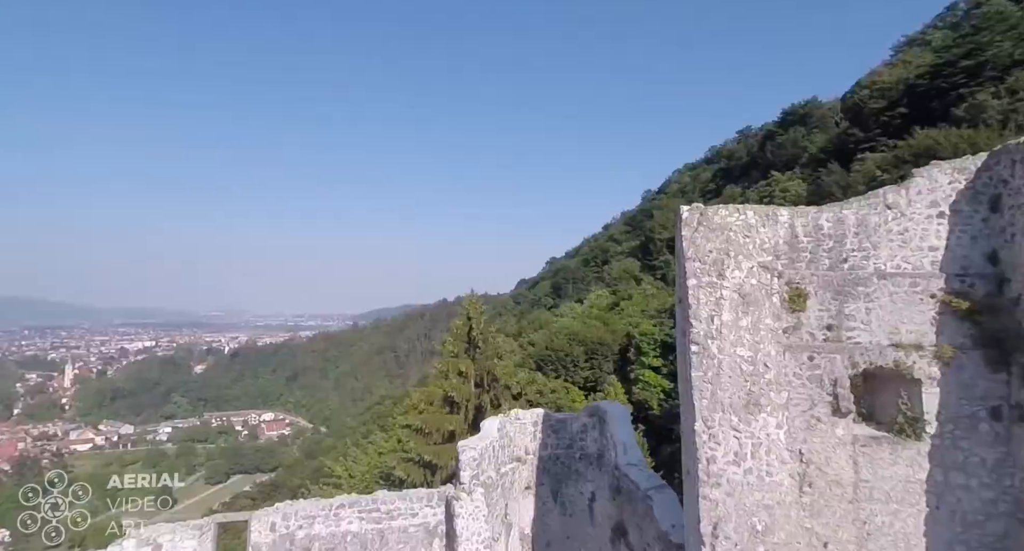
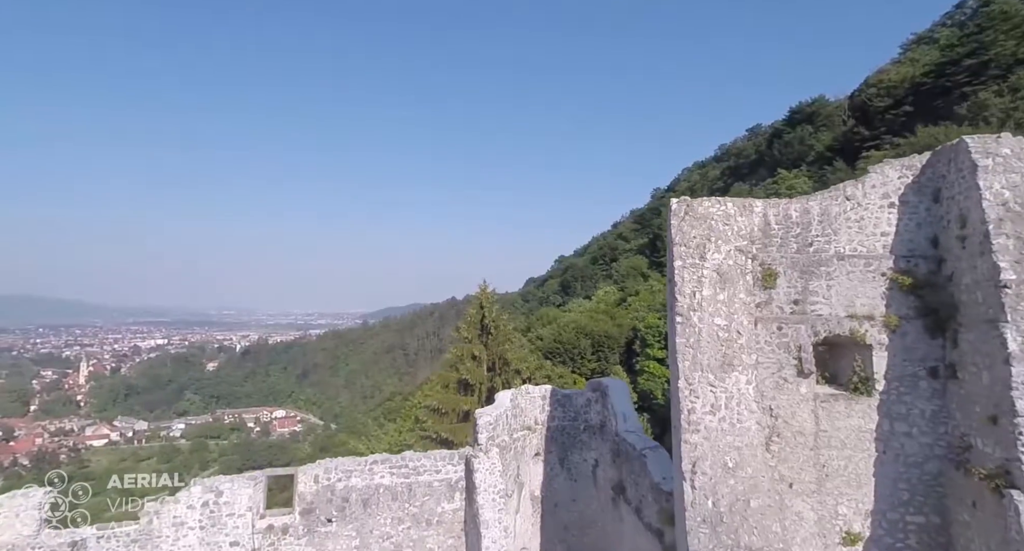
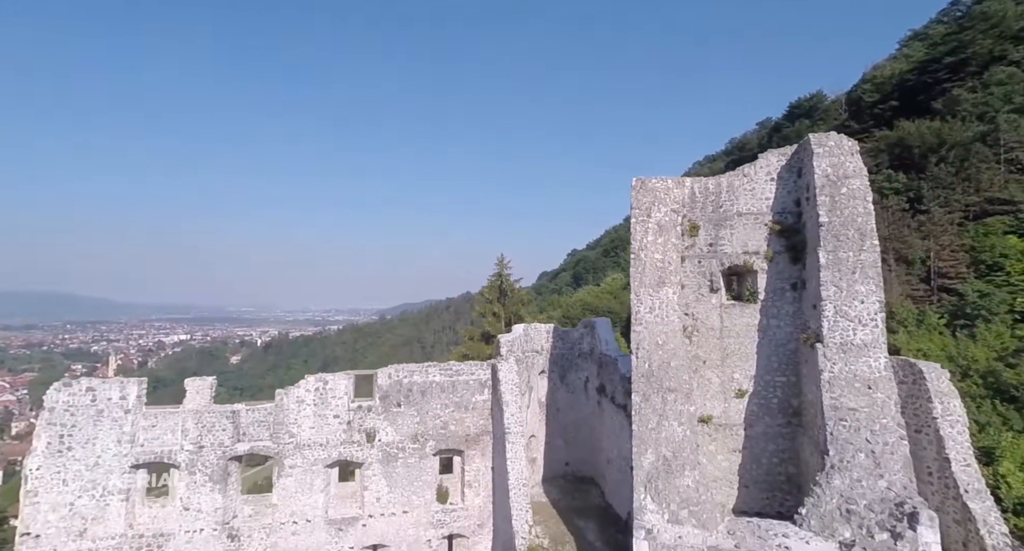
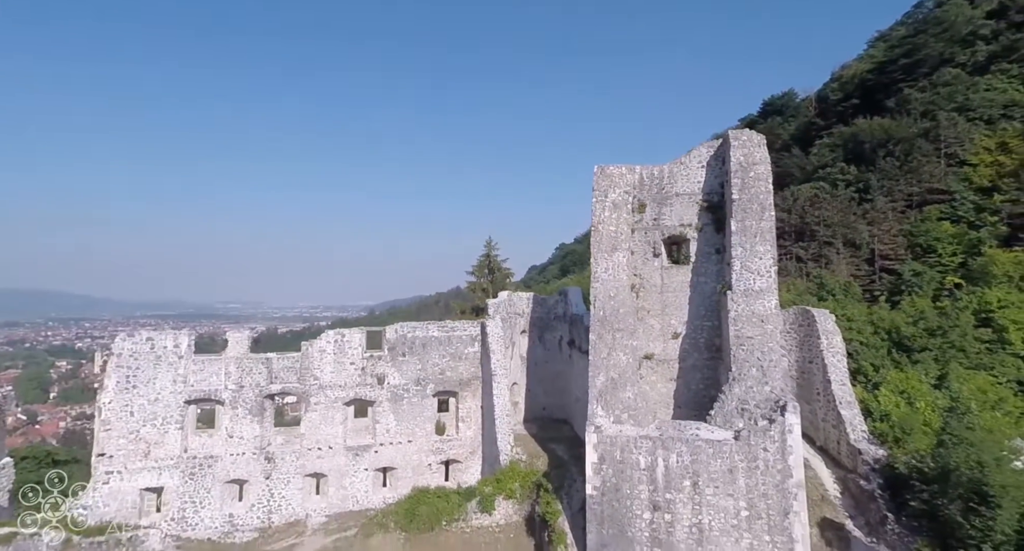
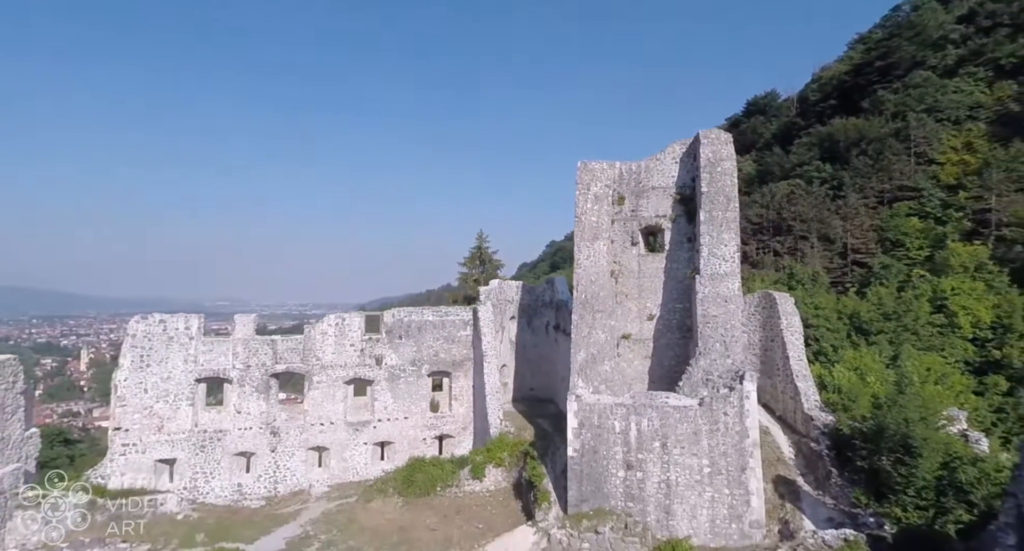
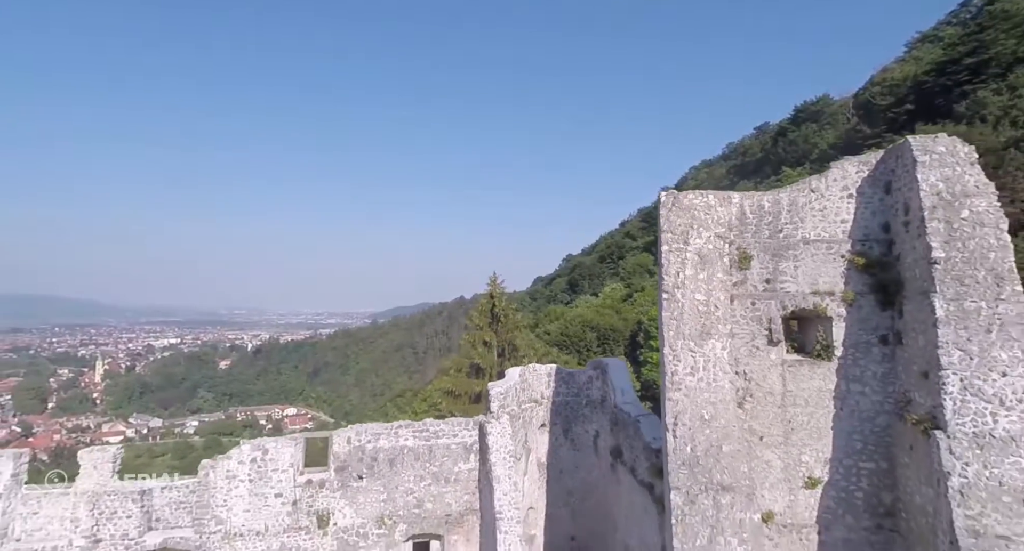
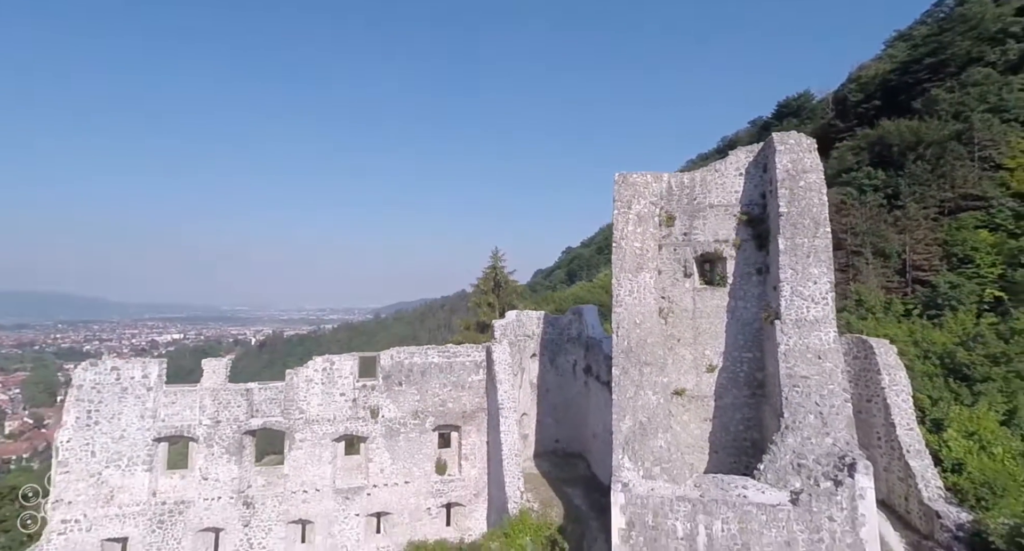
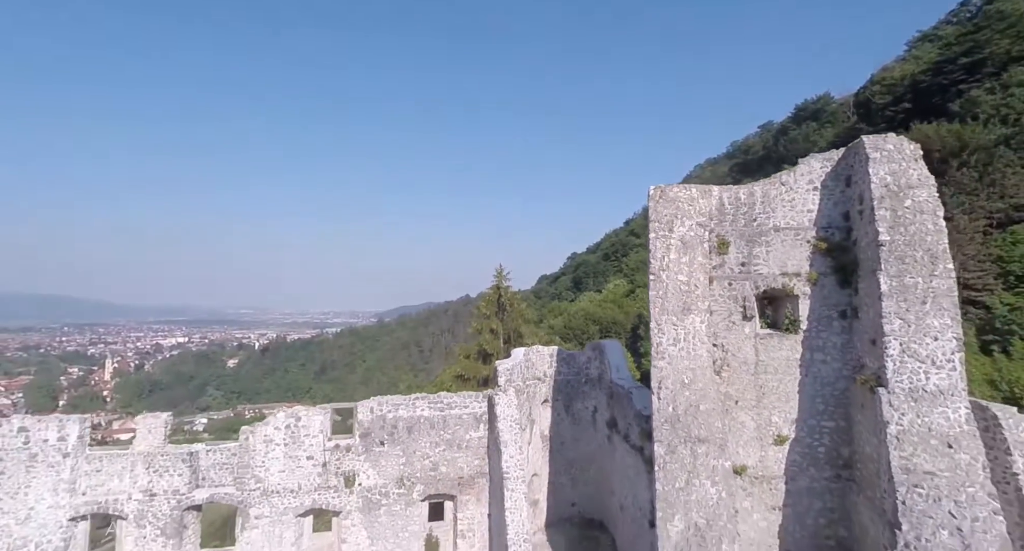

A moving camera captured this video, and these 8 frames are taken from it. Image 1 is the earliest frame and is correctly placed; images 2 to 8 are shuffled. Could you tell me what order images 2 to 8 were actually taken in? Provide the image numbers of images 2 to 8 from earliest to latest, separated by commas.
2, 6, 8, 3, 7, 4, 5
